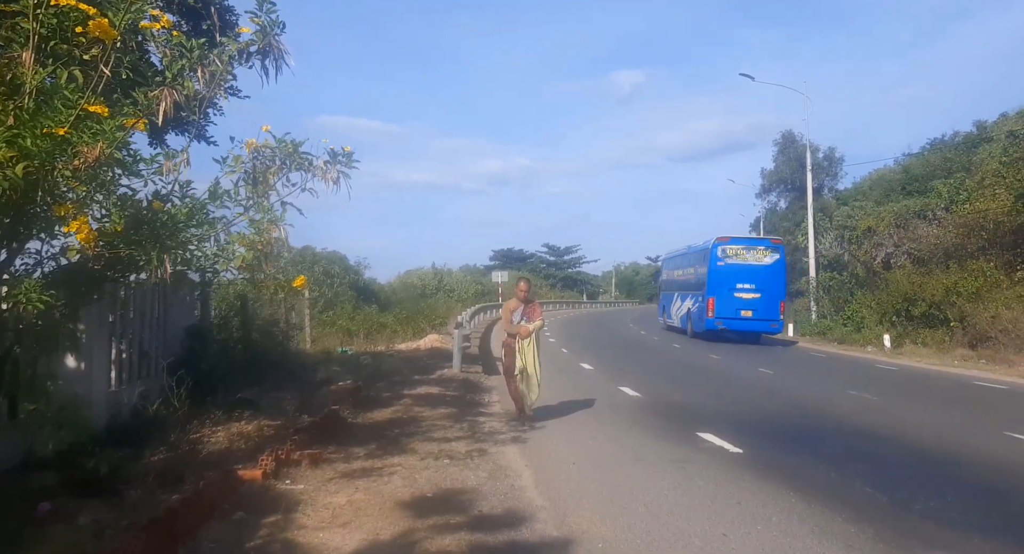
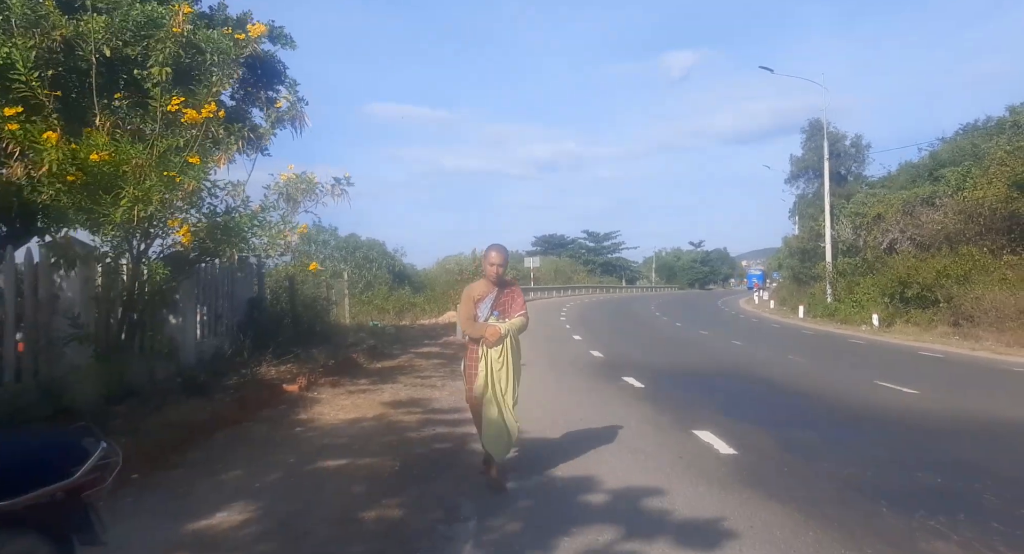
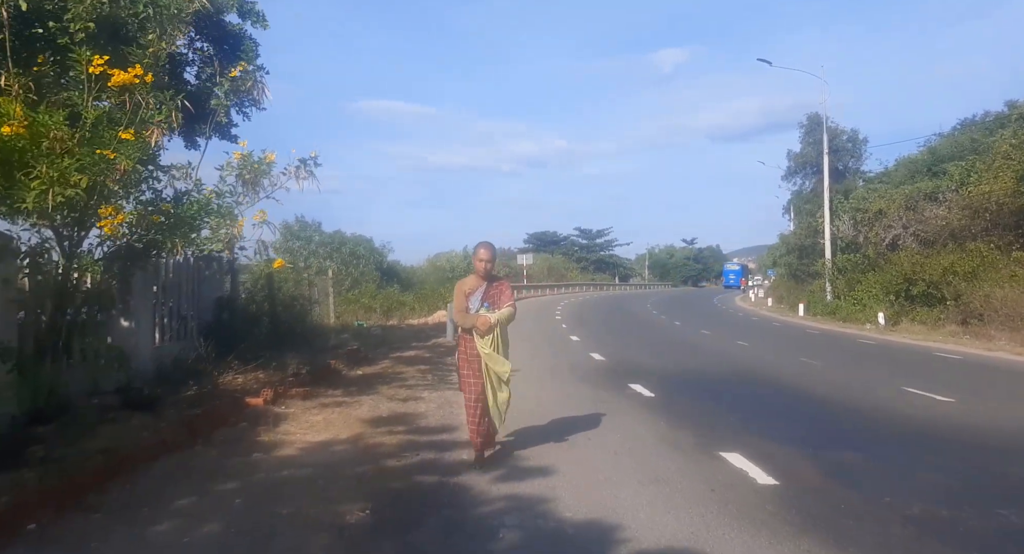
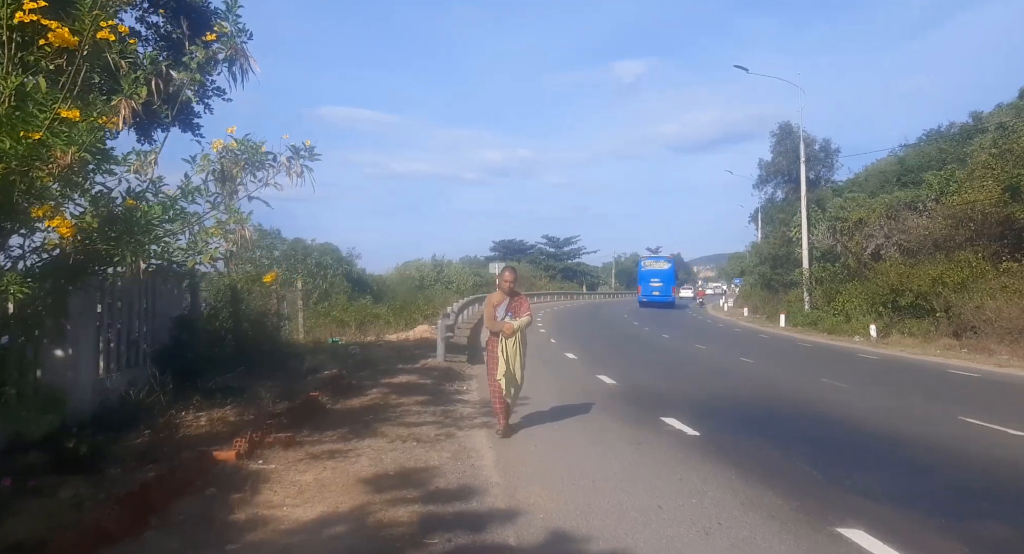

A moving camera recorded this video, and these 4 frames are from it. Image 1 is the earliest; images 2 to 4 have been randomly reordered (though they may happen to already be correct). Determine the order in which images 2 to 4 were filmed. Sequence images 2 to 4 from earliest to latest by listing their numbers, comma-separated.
4, 3, 2
